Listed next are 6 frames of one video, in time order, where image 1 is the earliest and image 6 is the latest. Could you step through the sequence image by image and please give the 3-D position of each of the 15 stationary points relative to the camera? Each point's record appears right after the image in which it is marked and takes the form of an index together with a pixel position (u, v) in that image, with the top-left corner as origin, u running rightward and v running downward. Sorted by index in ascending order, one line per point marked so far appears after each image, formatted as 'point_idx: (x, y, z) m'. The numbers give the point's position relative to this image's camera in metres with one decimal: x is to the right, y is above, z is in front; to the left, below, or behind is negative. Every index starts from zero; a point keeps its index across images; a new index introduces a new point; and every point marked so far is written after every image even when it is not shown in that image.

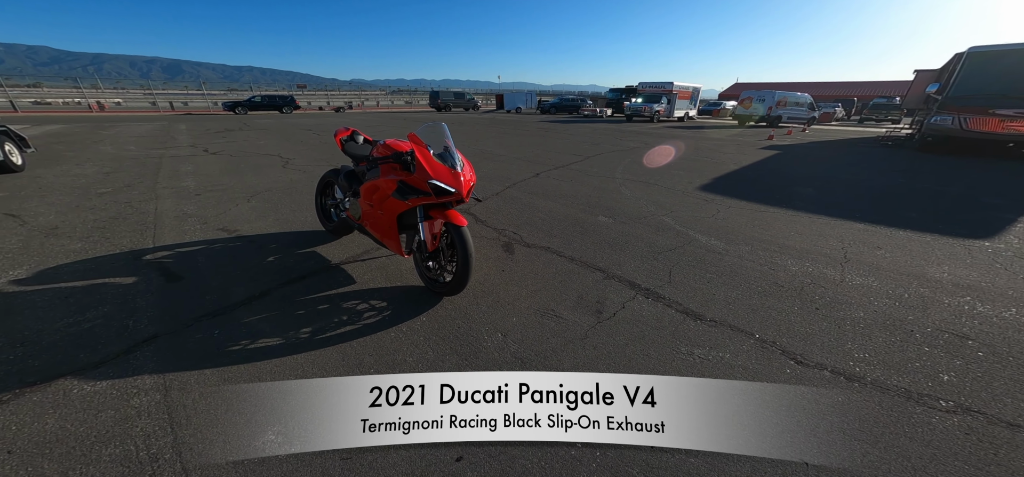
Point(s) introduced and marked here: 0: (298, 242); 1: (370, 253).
0: (-2.4, -0.1, +4.3) m
1: (-1.5, -0.3, +4.1) m
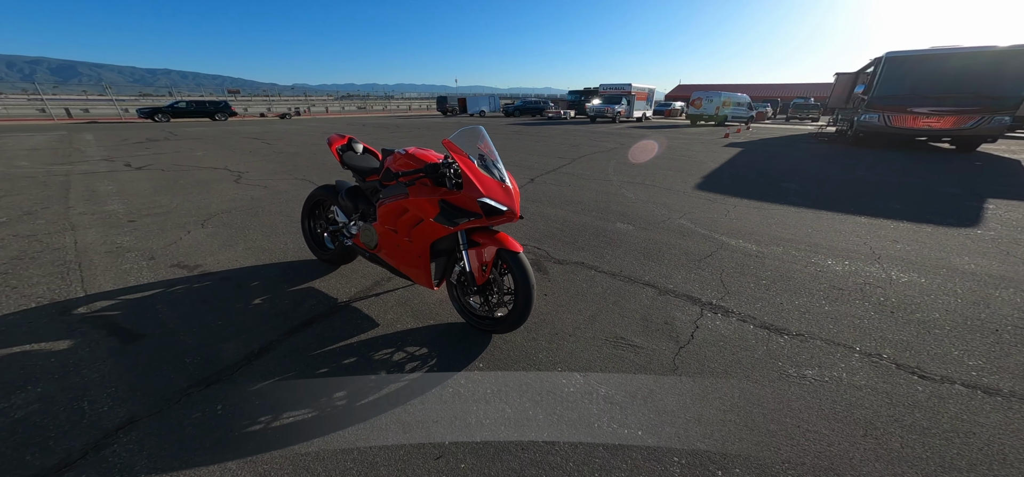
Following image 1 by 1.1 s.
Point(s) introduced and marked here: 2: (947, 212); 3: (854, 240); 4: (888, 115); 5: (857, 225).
0: (-2.1, -0.4, +3.6) m
1: (-1.1, -0.5, +3.5) m
2: (+6.0, +0.4, +5.2) m
3: (+3.8, 0.0, +4.1) m
4: (+11.7, +3.8, +11.6) m
5: (+4.2, +0.2, +4.6) m
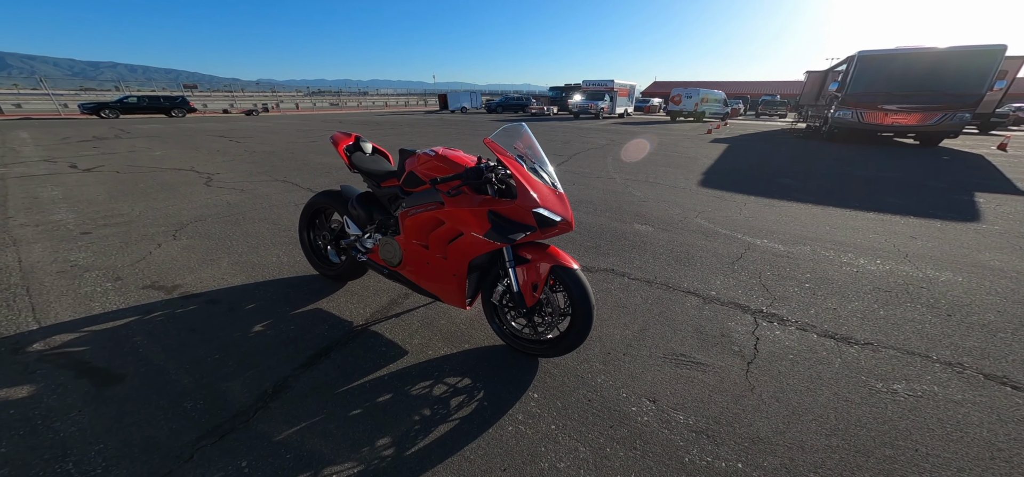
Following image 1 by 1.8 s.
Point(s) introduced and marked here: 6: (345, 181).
0: (-1.8, -0.5, +3.1) m
1: (-0.9, -0.6, +3.1) m
2: (+6.2, +0.5, +5.3) m
3: (+4.0, 0.0, +4.1) m
4: (+11.2, +4.1, +12.1) m
5: (+4.4, +0.2, +4.6) m
6: (-3.1, +1.1, +7.0) m
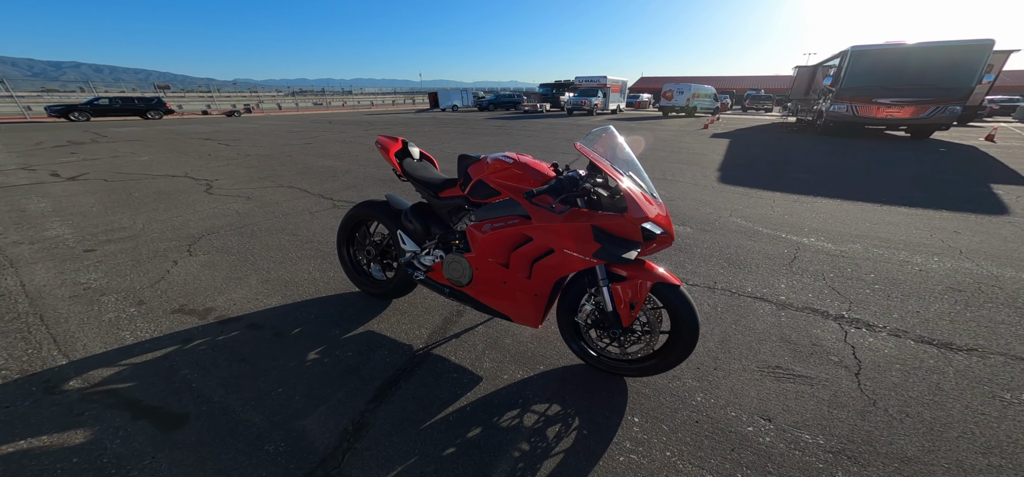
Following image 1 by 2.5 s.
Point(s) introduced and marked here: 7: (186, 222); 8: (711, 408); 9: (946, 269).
0: (-1.3, -0.6, +2.9) m
1: (-0.4, -0.7, +2.9) m
2: (+6.5, +0.6, +5.4) m
3: (+4.4, +0.1, +4.0) m
4: (+11.2, +4.4, +12.3) m
5: (+4.8, +0.3, +4.6) m
6: (-2.8, +1.0, +6.6) m
7: (-4.4, +0.3, +5.0) m
8: (+1.1, -0.9, +2.0) m
9: (+3.8, -0.3, +3.3) m
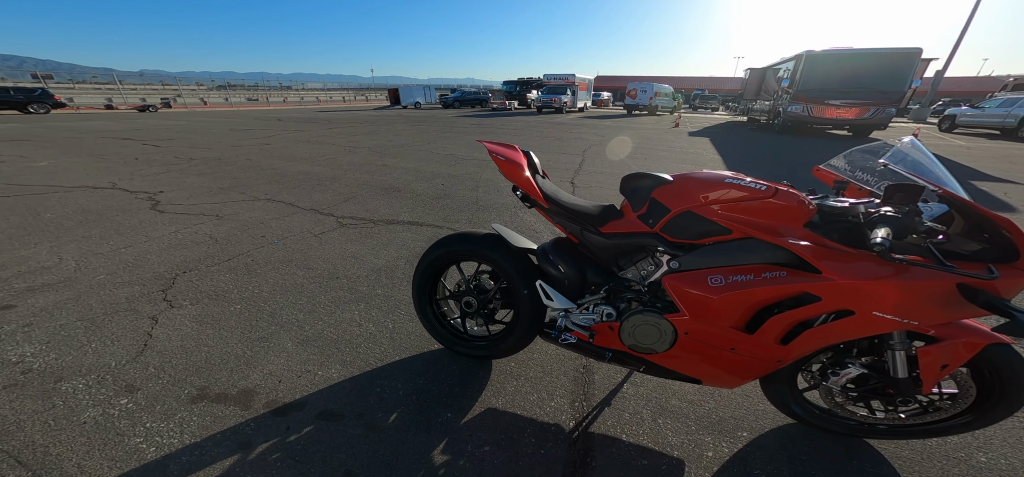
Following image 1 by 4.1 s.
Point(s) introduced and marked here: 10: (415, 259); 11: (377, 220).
0: (-0.4, -0.9, +2.1) m
1: (+0.6, -0.9, +2.3) m
2: (+7.0, +0.6, +5.7) m
3: (+5.1, 0.0, +4.1) m
4: (+10.5, +4.7, +13.2) m
5: (+5.4, +0.3, +4.7) m
6: (-2.4, +0.6, +5.6) m
7: (-3.7, -0.1, +3.8) m
8: (+2.2, -1.1, +1.7) m
9: (+4.6, -0.3, +3.2) m
10: (-1.0, -0.2, +3.9) m
11: (-1.7, +0.2, +4.7) m
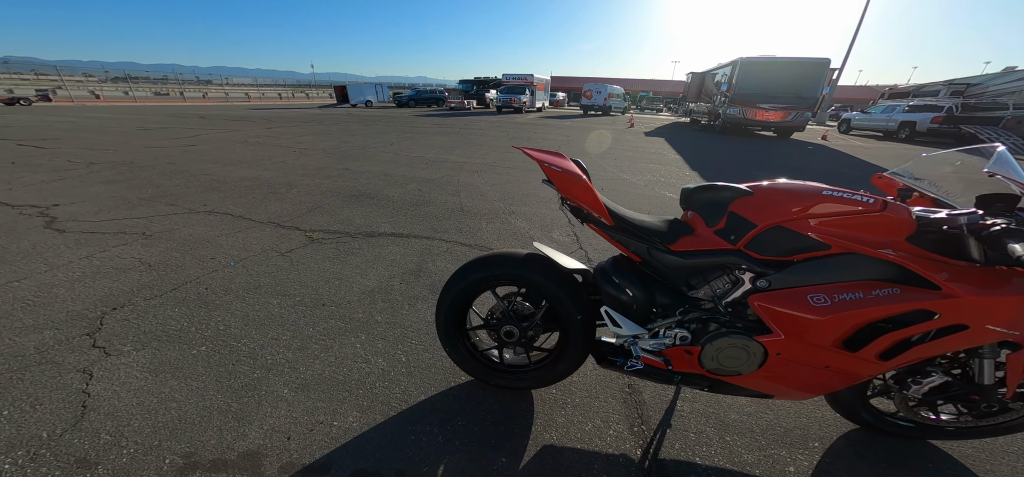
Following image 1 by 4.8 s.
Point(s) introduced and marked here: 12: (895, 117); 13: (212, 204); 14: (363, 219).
0: (-0.1, -1.0, +1.9) m
1: (+0.9, -1.0, +2.2) m
2: (+6.6, +0.8, +6.5) m
3: (+5.0, +0.1, +4.6) m
4: (+8.9, +4.9, +14.4) m
5: (+5.3, +0.4, +5.2) m
6: (-2.6, +0.5, +5.0) m
7: (-3.6, -0.4, +3.0) m
8: (+2.5, -1.1, +1.8) m
9: (+4.7, -0.2, +3.7) m
10: (-1.0, -0.4, +3.5) m
11: (-1.8, +0.1, +4.3) m
12: (+18.2, +5.8, +17.8) m
13: (-4.1, +0.5, +5.0) m
14: (-1.8, +0.2, +4.6) m
